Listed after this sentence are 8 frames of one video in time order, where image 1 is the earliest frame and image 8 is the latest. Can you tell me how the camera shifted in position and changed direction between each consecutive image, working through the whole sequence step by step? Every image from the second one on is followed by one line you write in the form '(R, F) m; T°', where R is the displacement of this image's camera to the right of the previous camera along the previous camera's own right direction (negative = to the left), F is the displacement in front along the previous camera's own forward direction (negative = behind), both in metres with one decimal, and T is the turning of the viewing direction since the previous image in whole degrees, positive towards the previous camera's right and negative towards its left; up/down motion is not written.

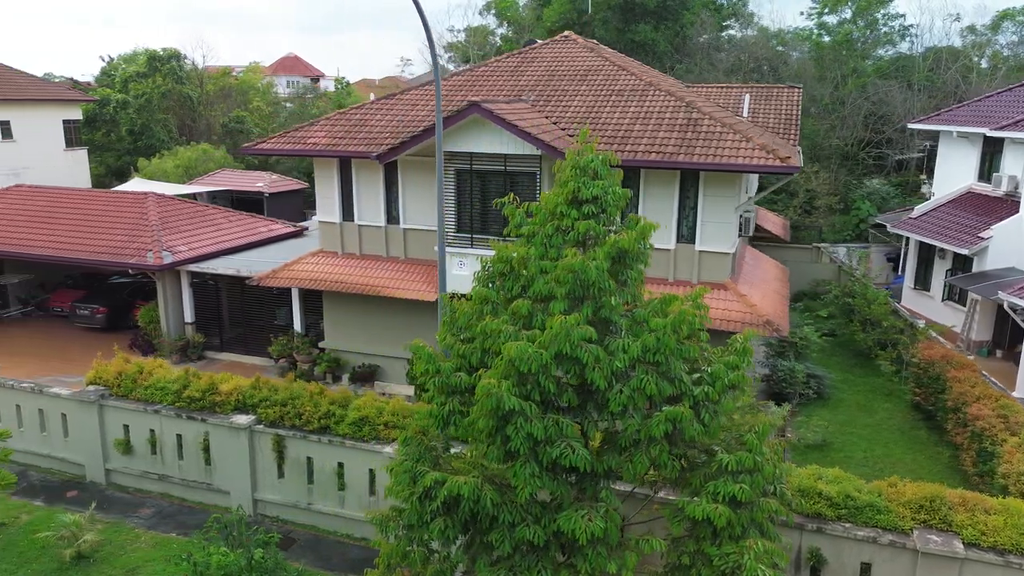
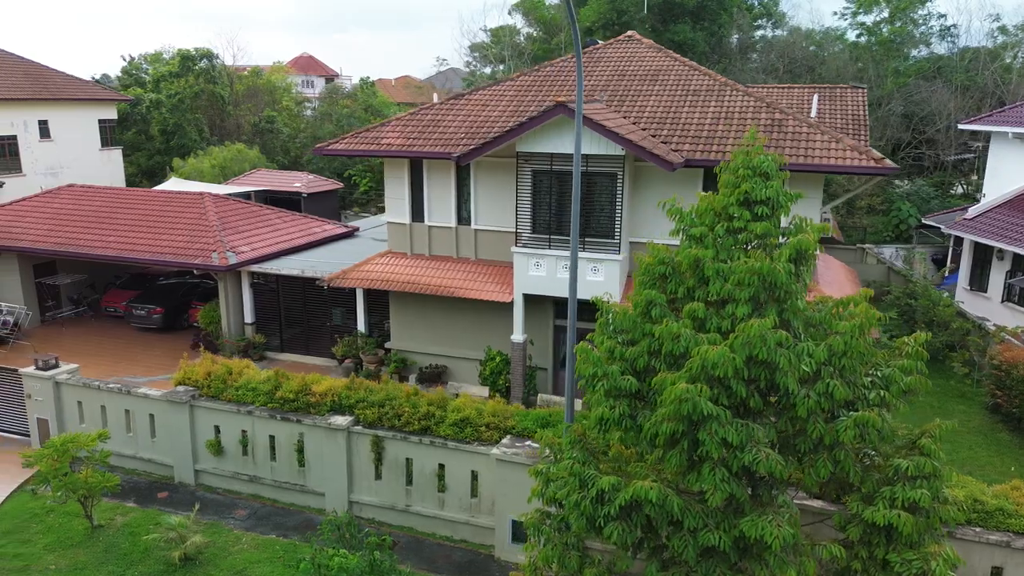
(-1.3, +0.1) m; 0°
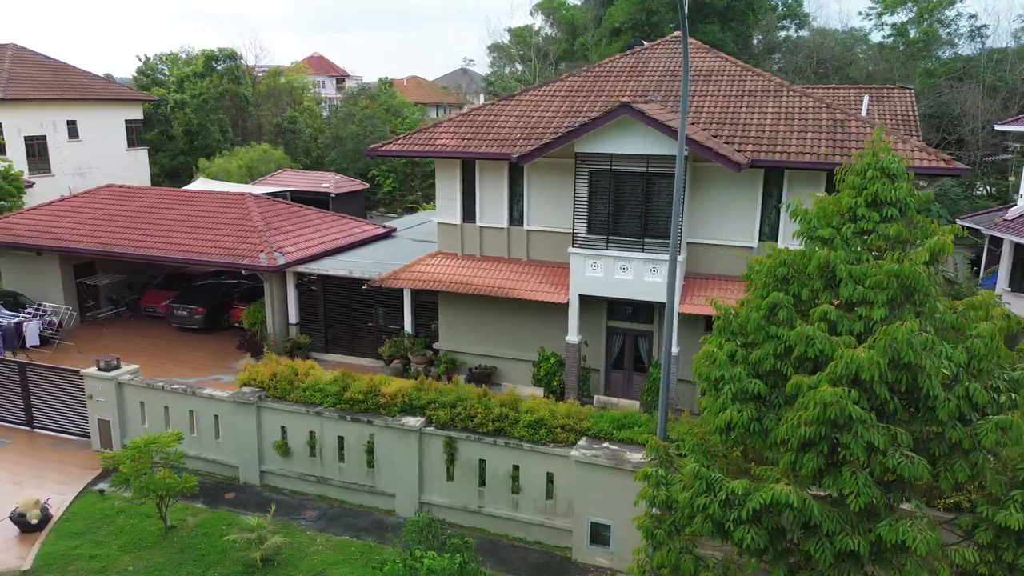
(-1.0, 0.0) m; 0°
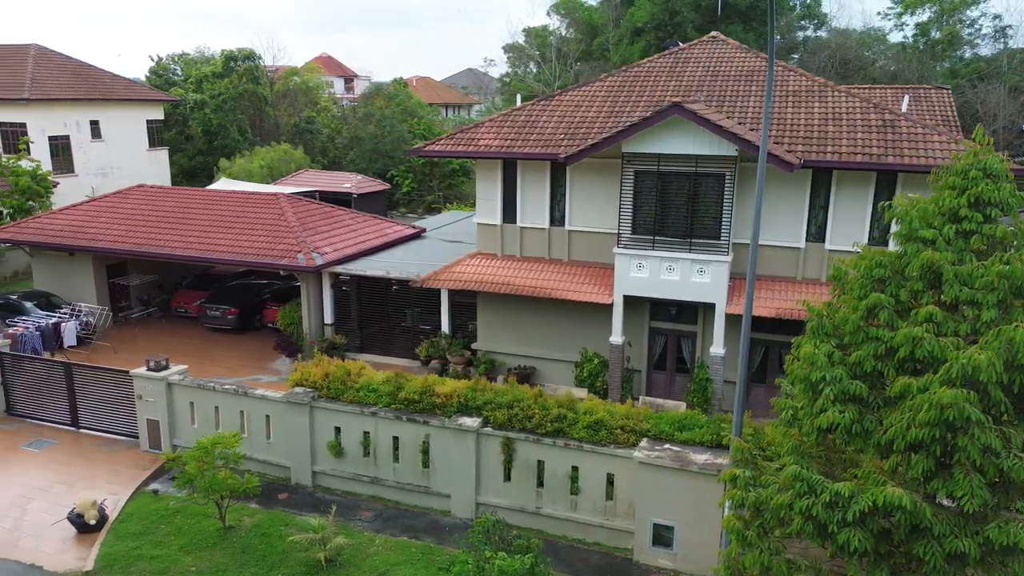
(-0.8, 0.0) m; 0°
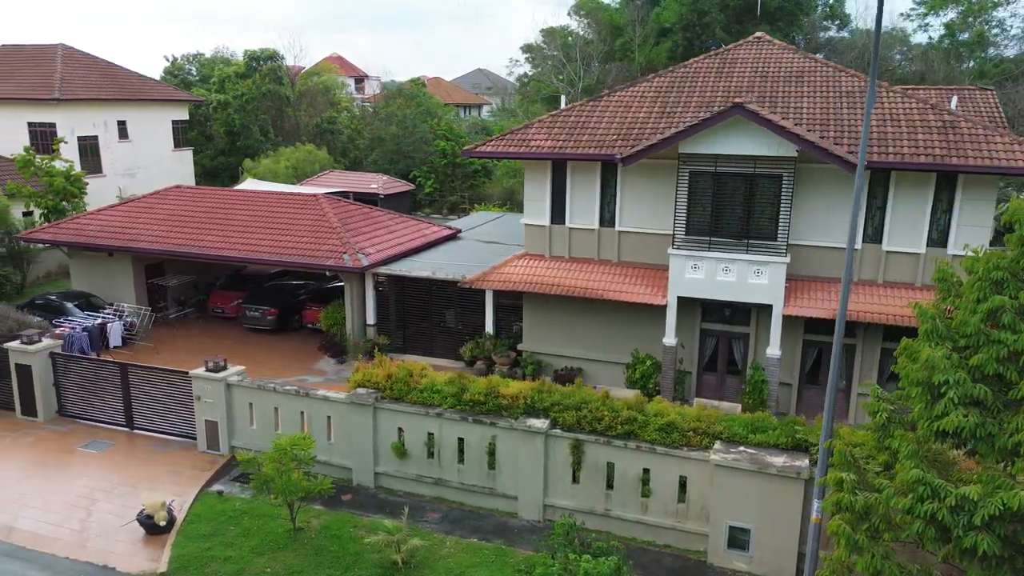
(-0.9, 0.0) m; 0°
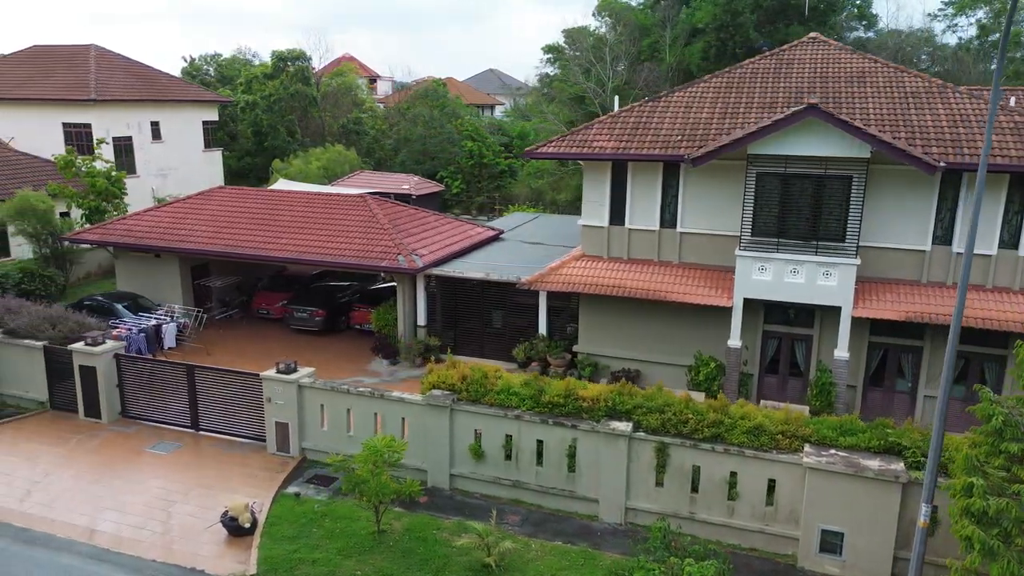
(-1.1, 0.0) m; 0°
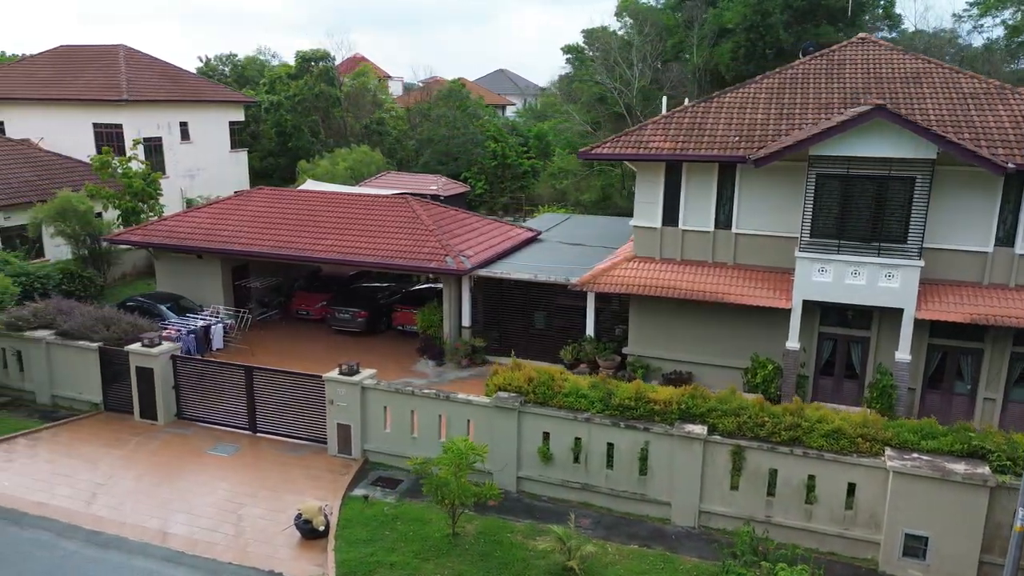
(-1.0, +0.1) m; 0°
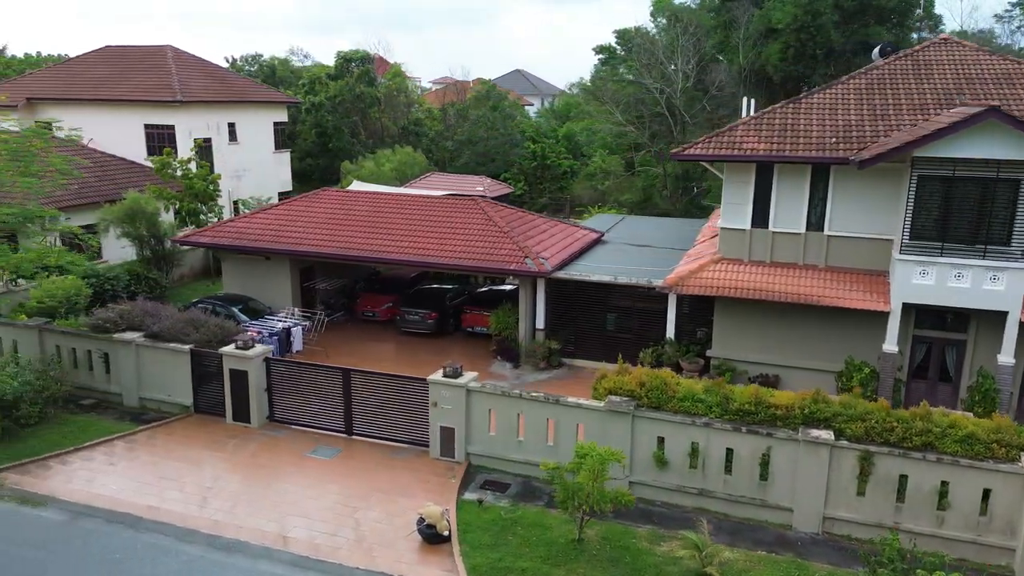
(-1.6, +0.1) m; 0°
